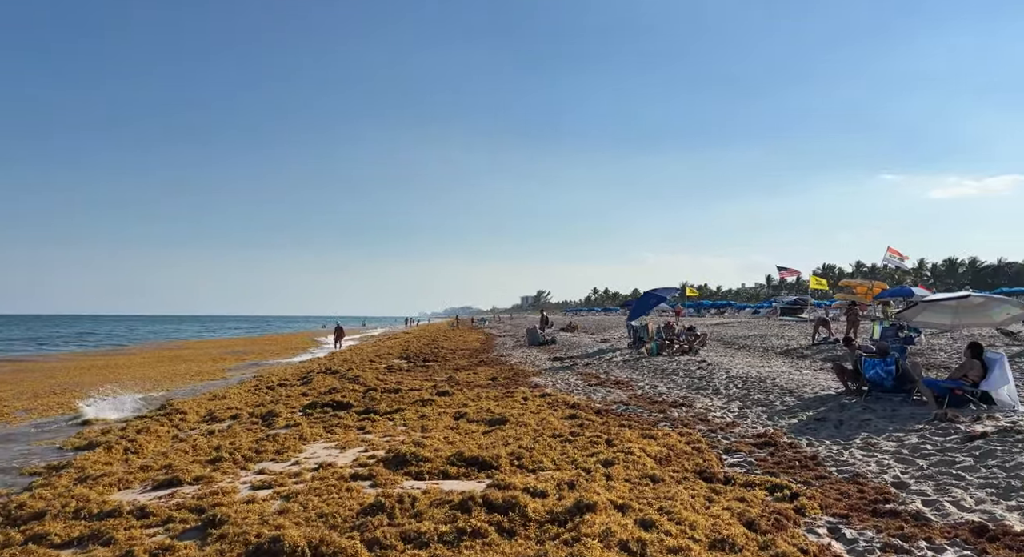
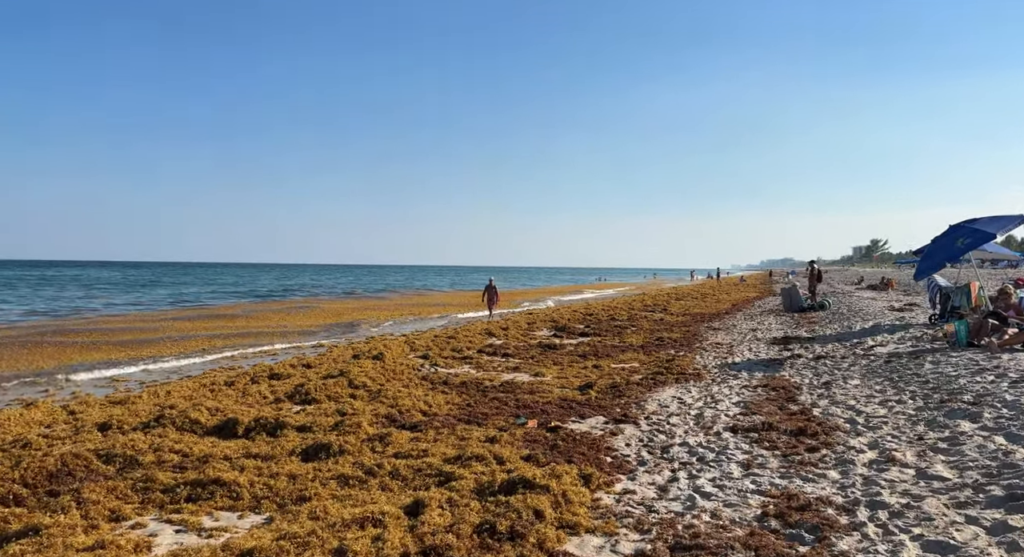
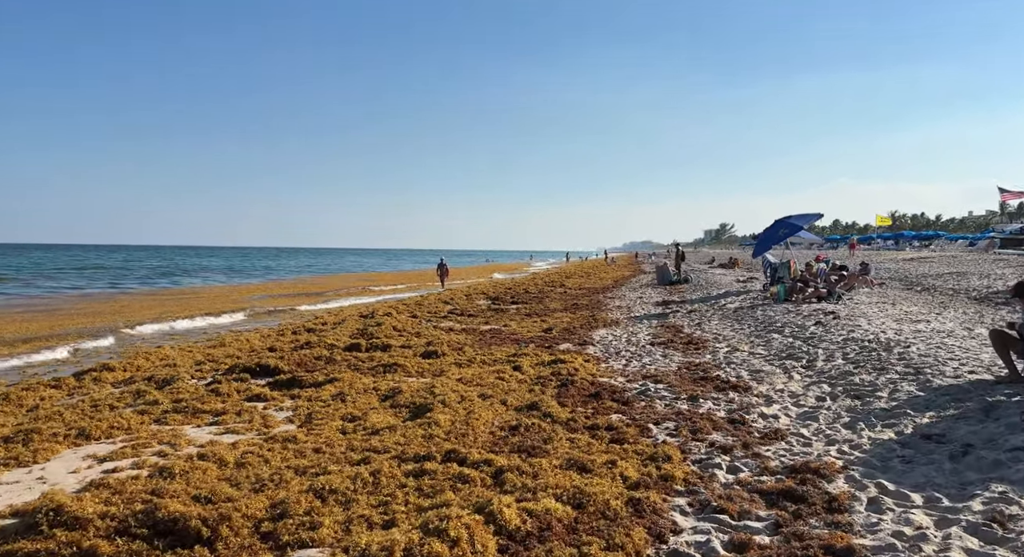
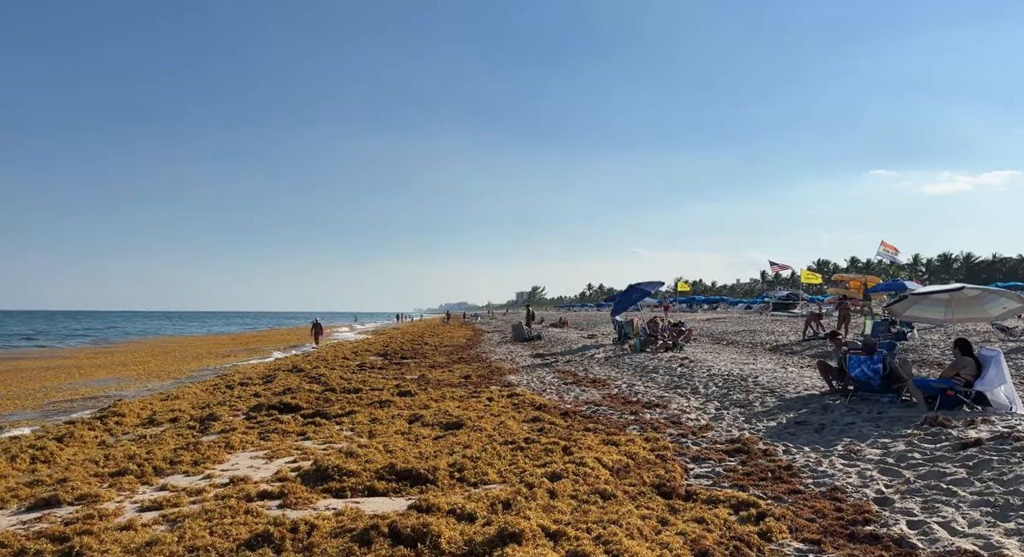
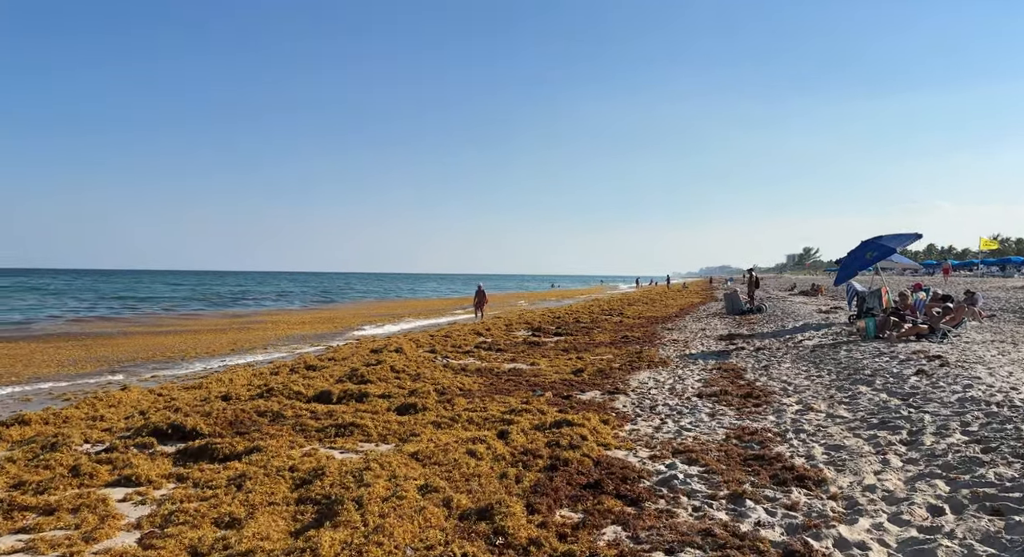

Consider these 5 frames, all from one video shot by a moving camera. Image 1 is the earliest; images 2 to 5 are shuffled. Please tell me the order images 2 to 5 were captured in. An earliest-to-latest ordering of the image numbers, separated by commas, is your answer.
4, 3, 5, 2
